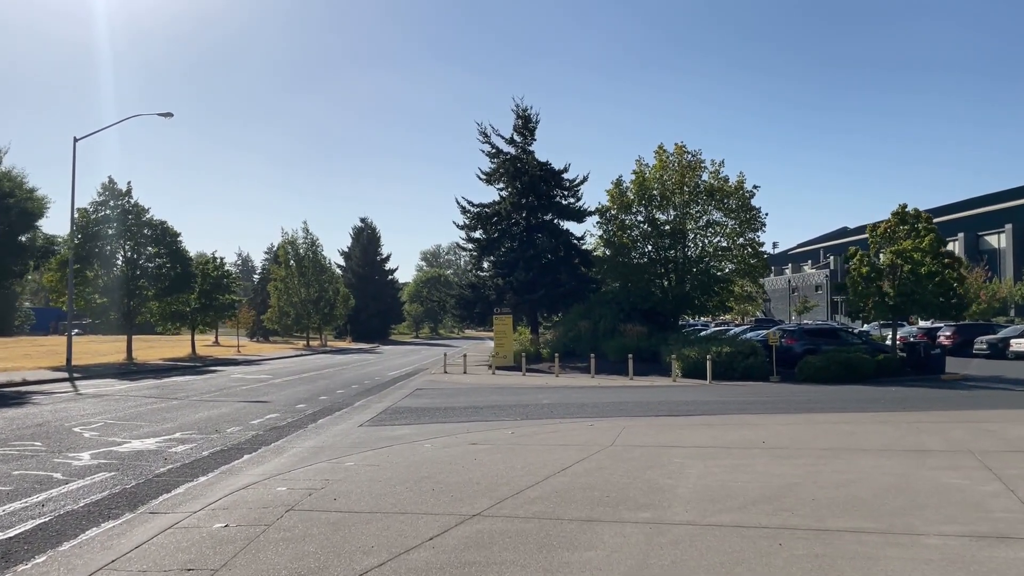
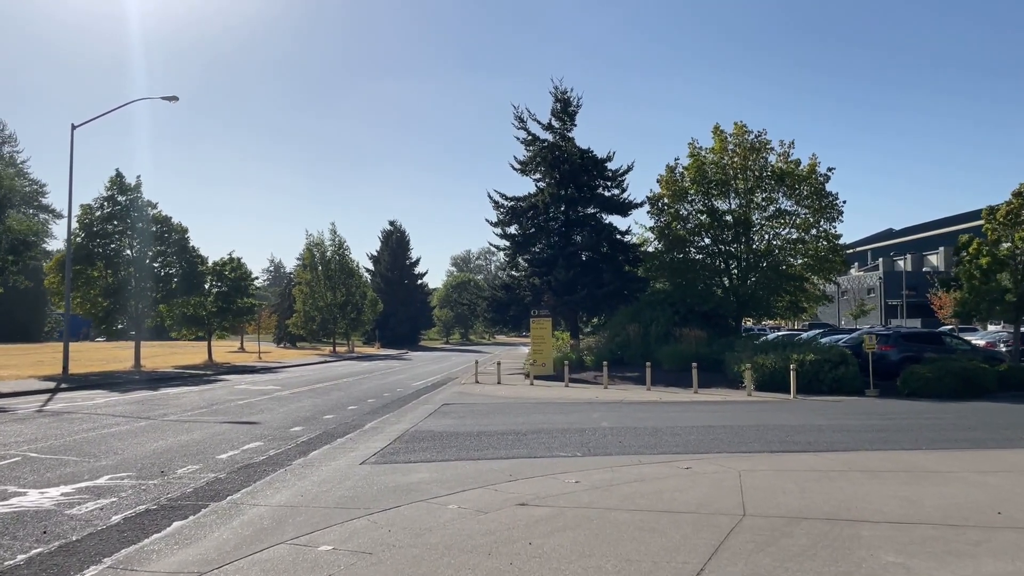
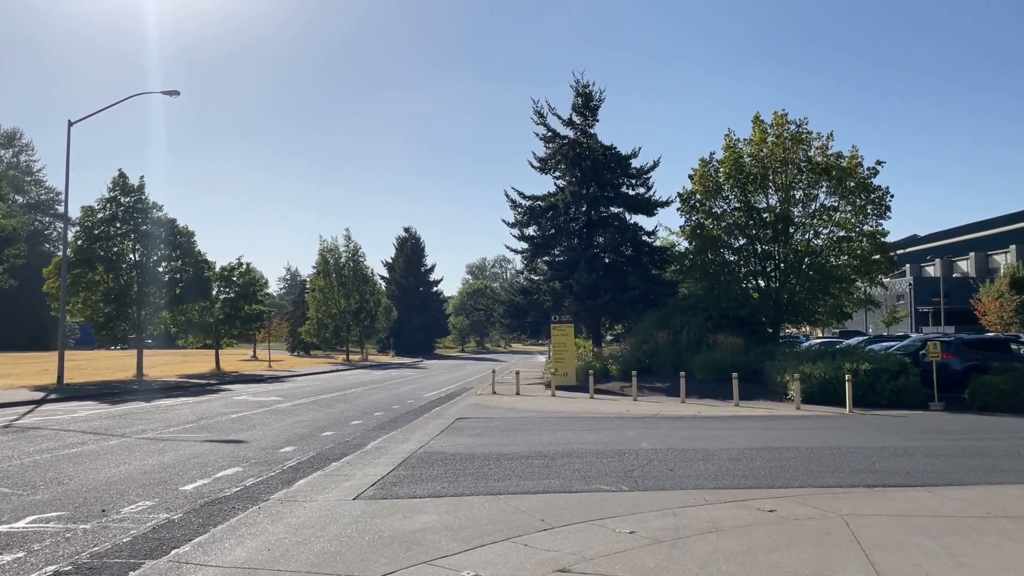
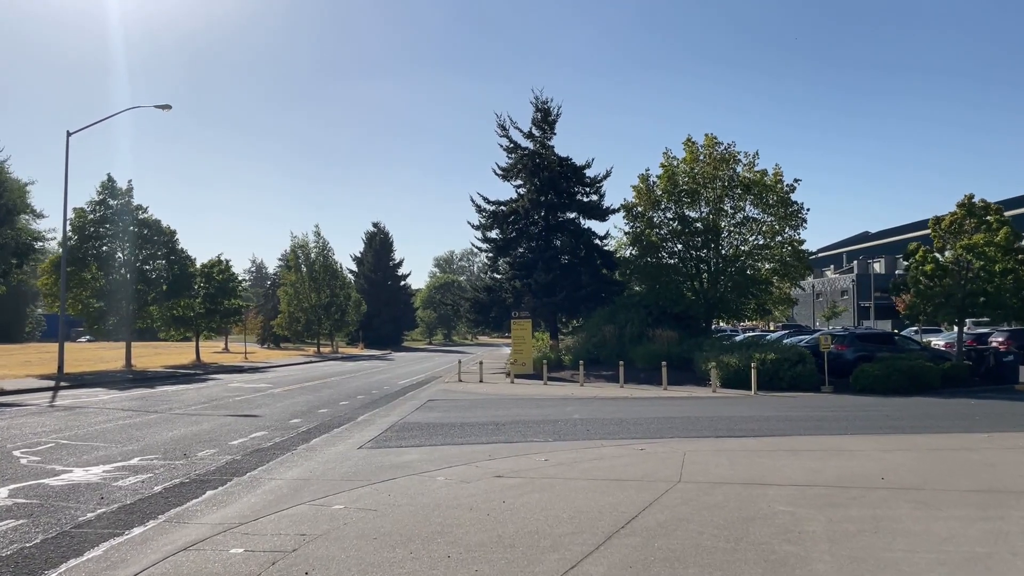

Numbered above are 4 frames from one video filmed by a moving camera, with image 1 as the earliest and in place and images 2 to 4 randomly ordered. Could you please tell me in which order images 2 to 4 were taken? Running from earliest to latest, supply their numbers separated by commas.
4, 2, 3
